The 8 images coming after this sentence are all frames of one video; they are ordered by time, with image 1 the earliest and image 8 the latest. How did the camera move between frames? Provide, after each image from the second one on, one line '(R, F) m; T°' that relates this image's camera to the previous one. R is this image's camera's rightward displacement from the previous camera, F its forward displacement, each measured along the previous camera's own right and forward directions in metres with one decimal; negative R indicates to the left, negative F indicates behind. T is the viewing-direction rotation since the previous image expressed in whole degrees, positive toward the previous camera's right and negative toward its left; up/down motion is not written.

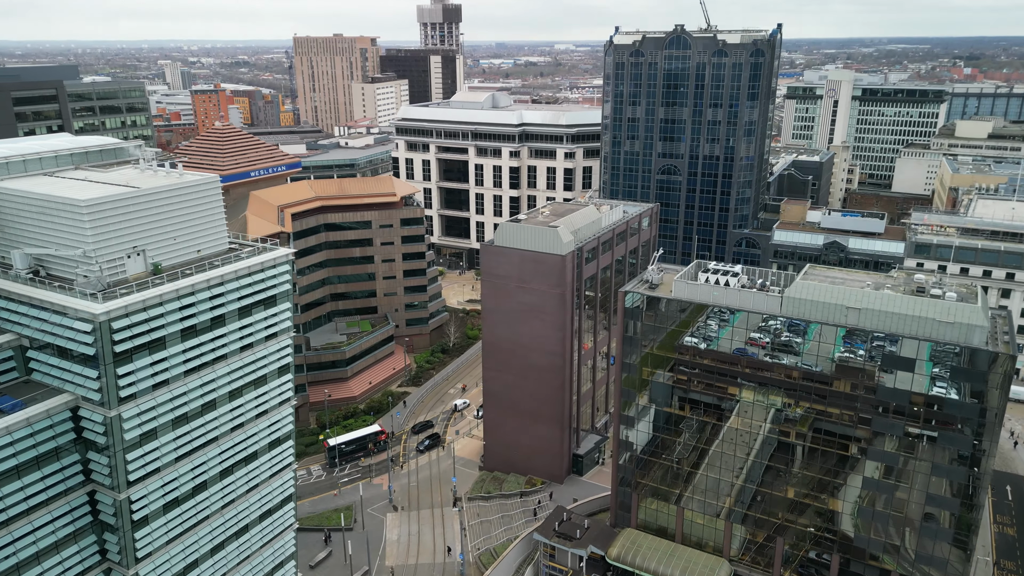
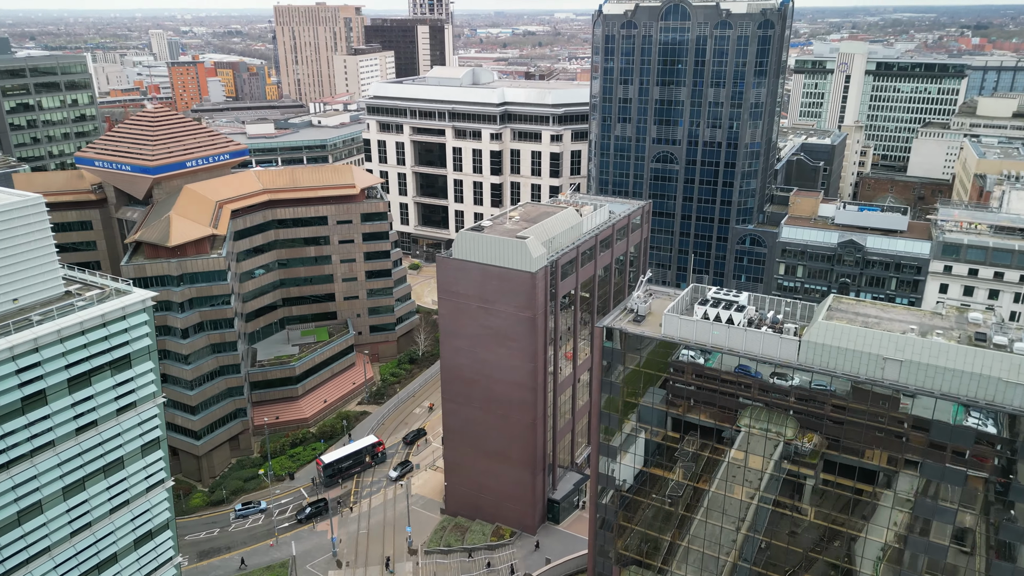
(+4.3, +15.5) m; 0°
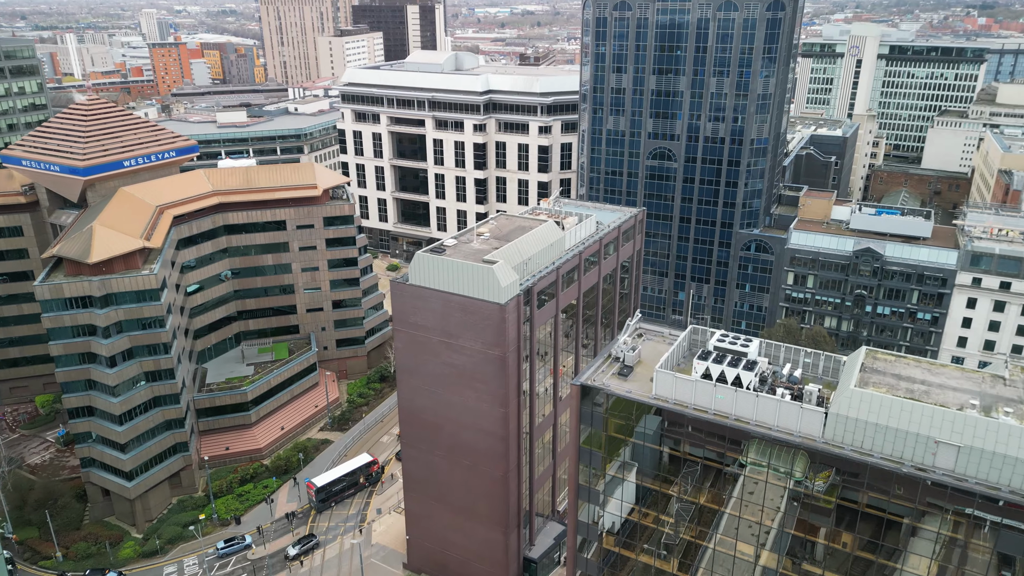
(+3.1, +12.2) m; 0°
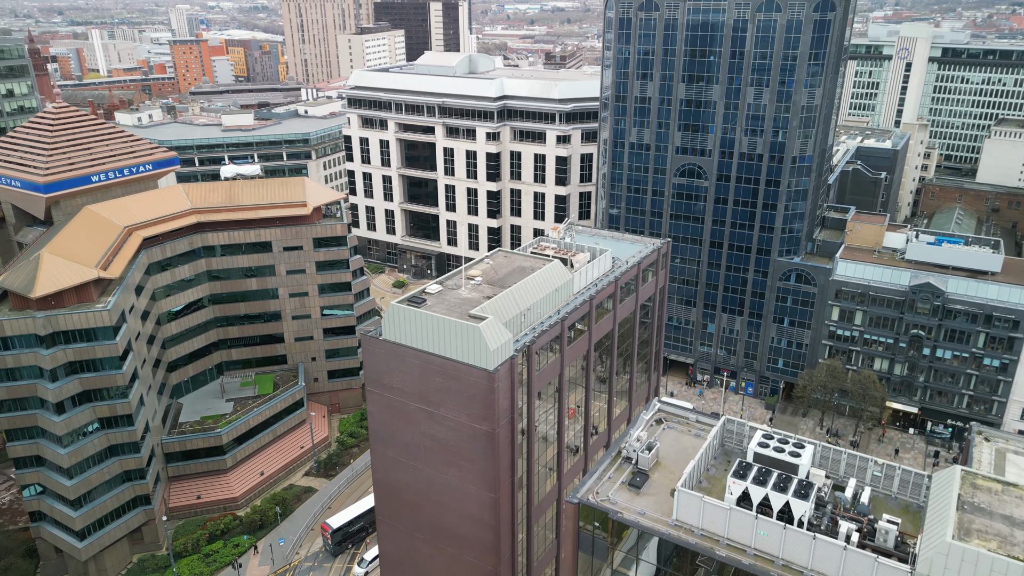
(+2.5, +11.6) m; -2°
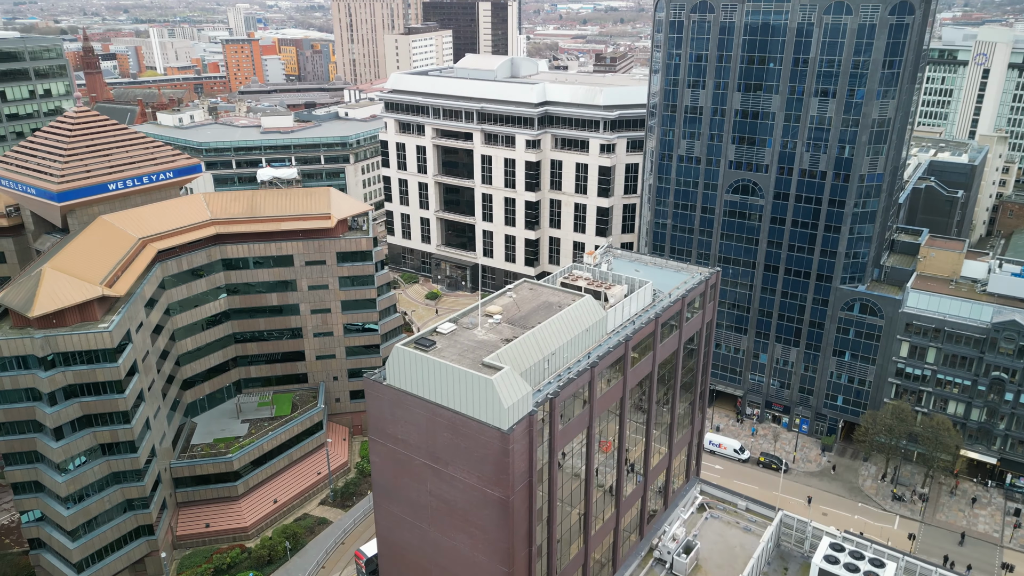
(+1.5, +7.2) m; -4°
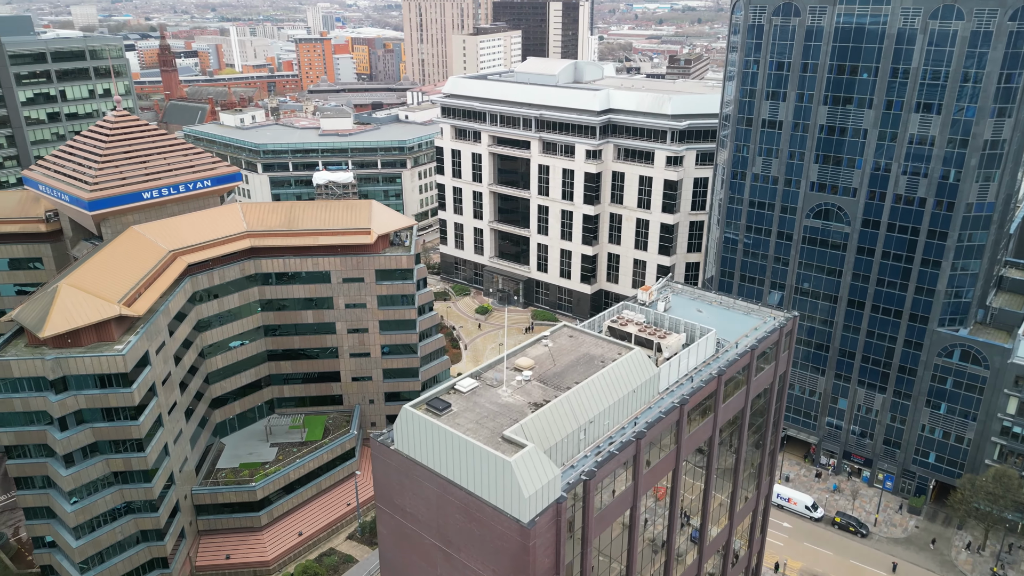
(+1.8, +7.9) m; -5°
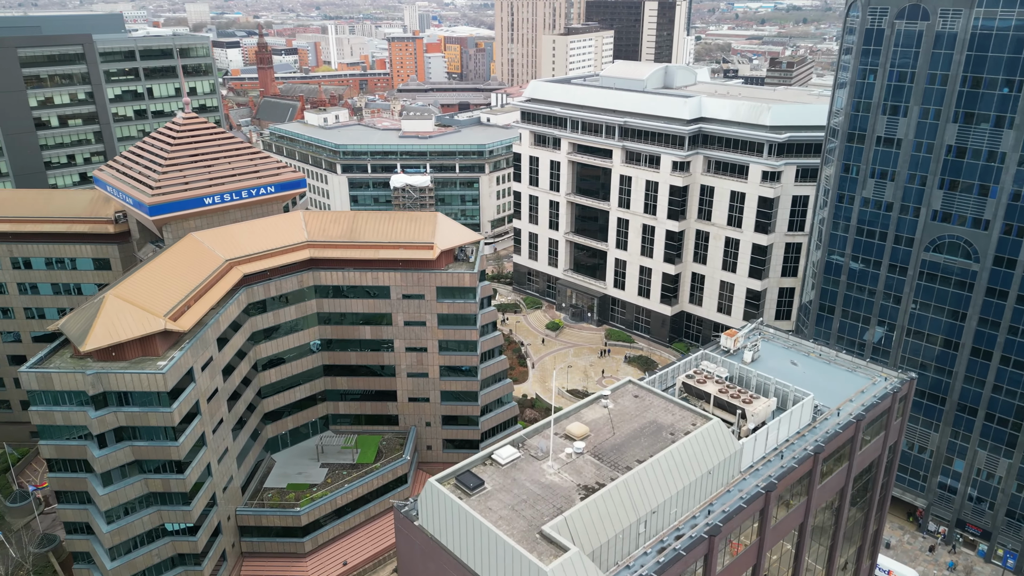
(+1.4, +7.0) m; -7°
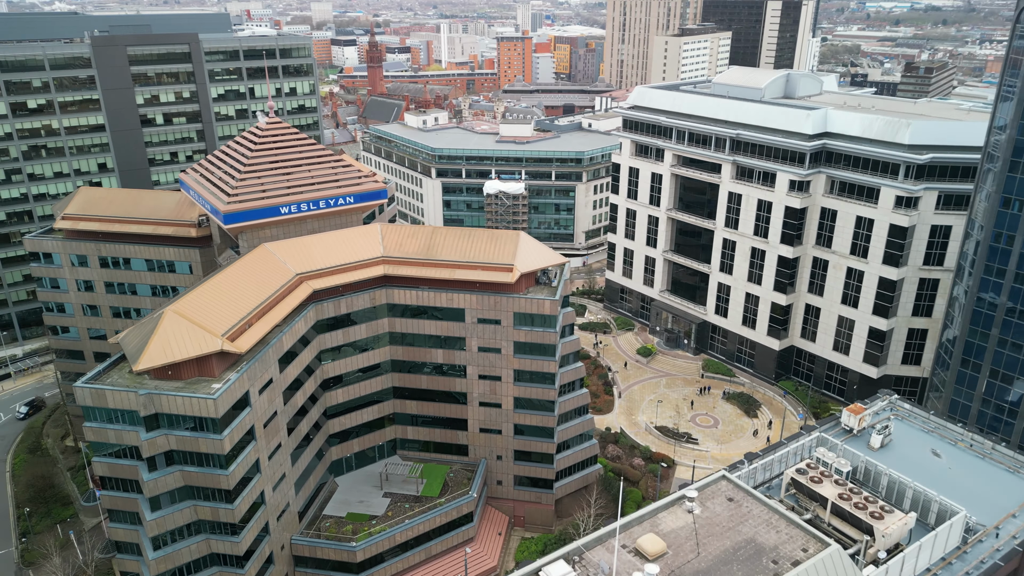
(+1.3, +7.6) m; -8°
